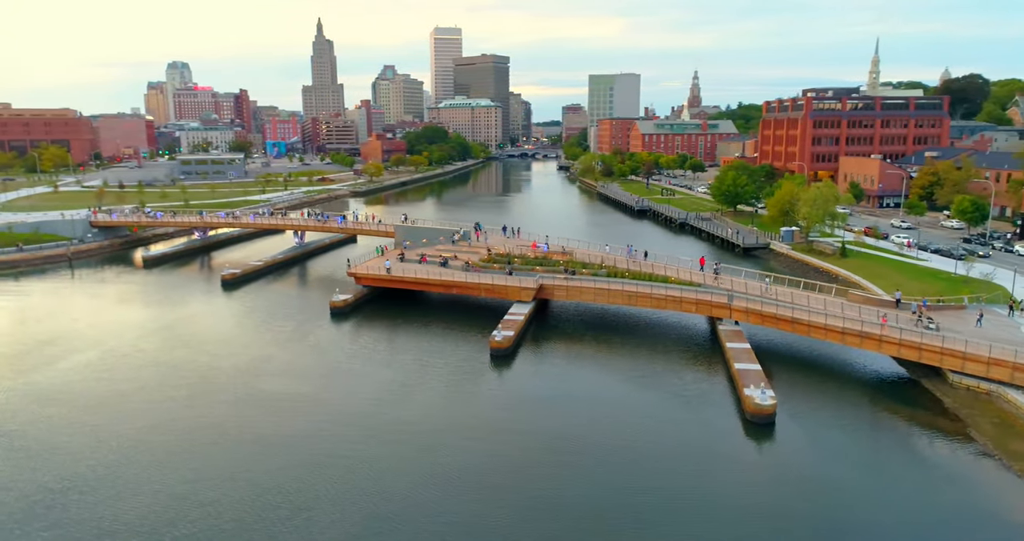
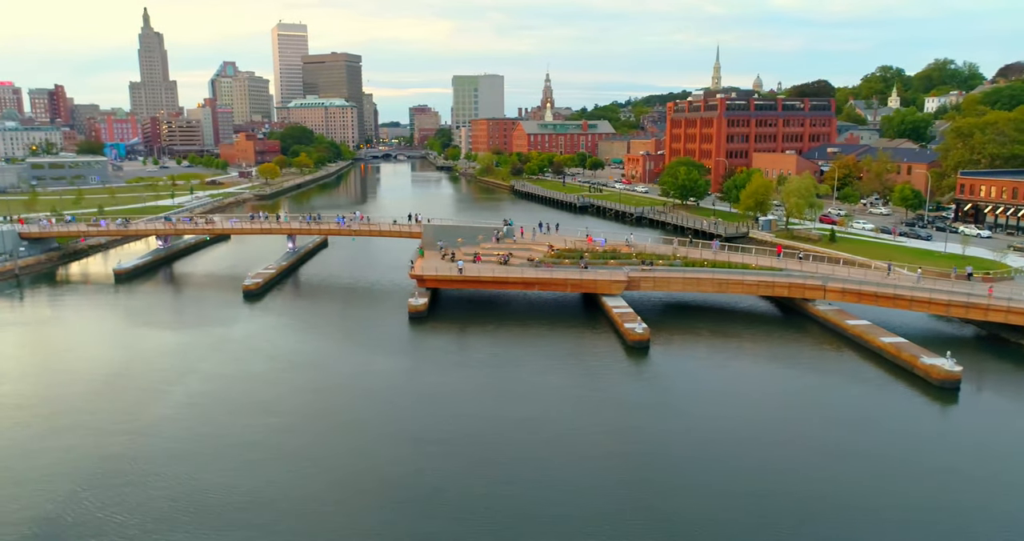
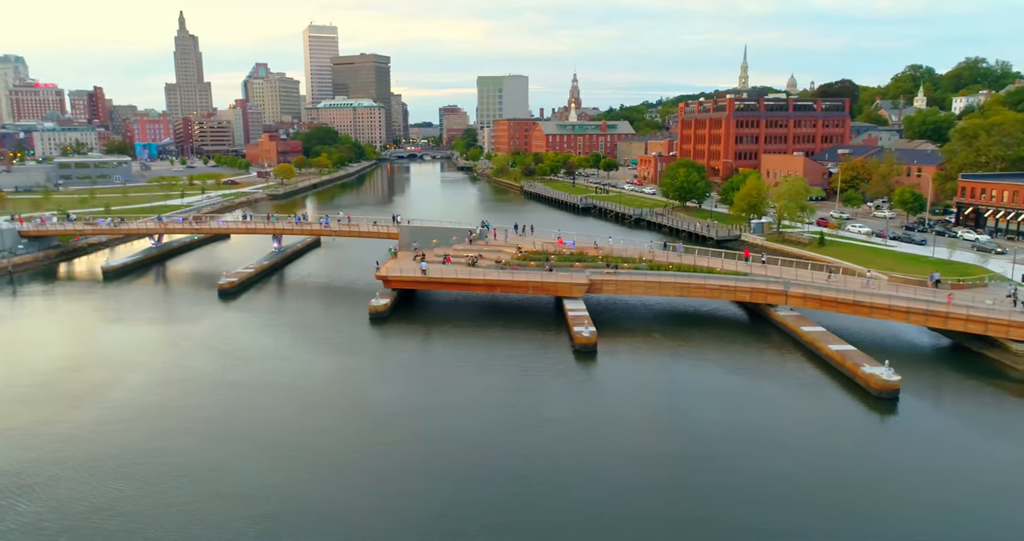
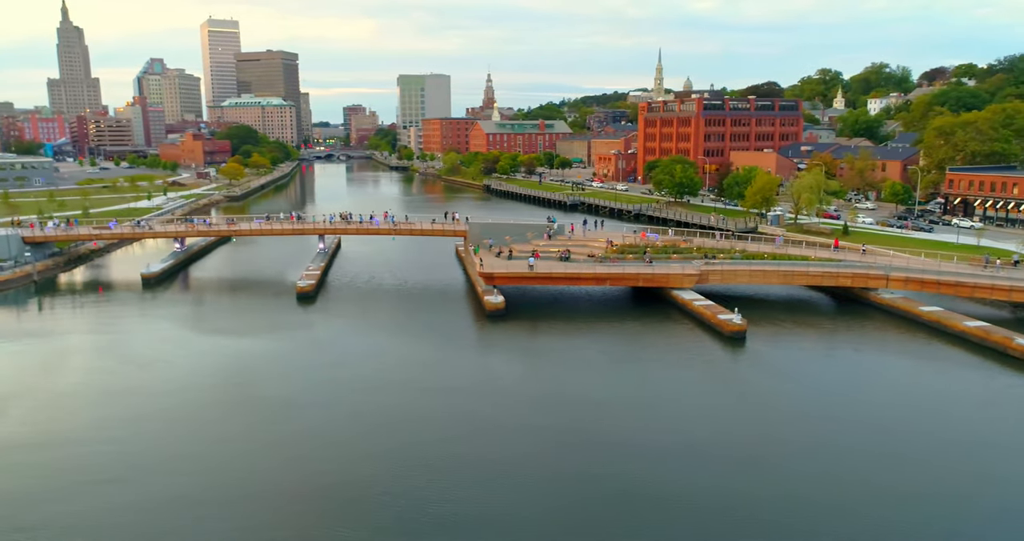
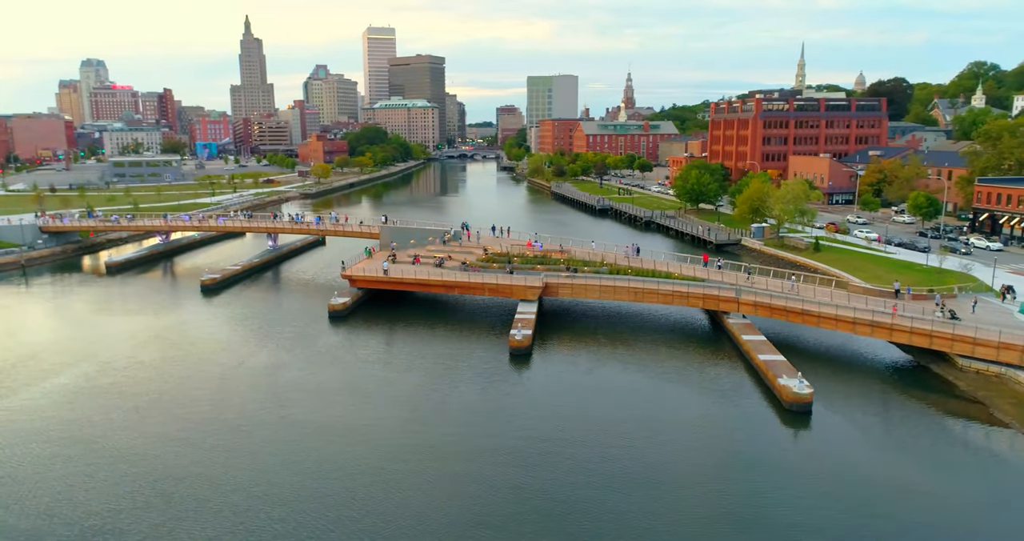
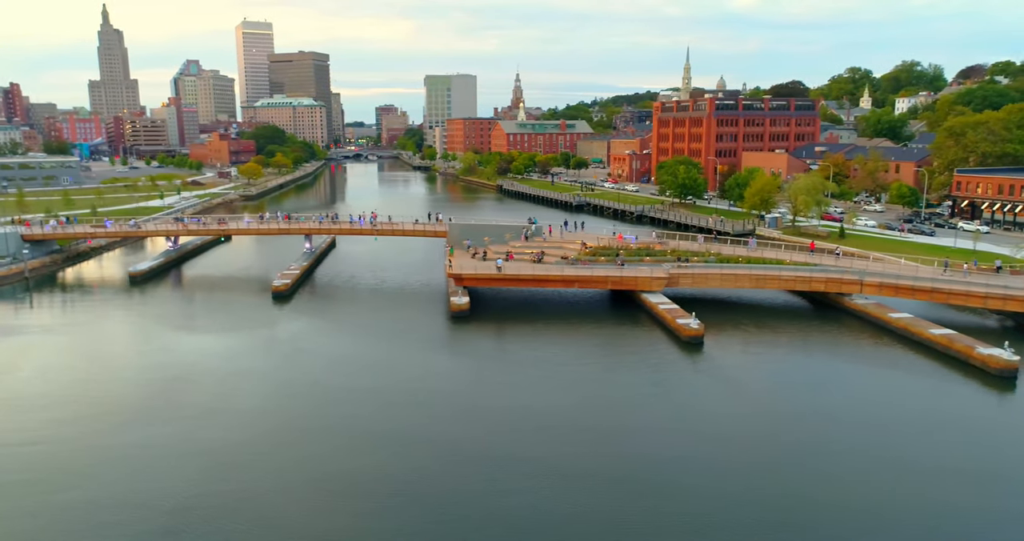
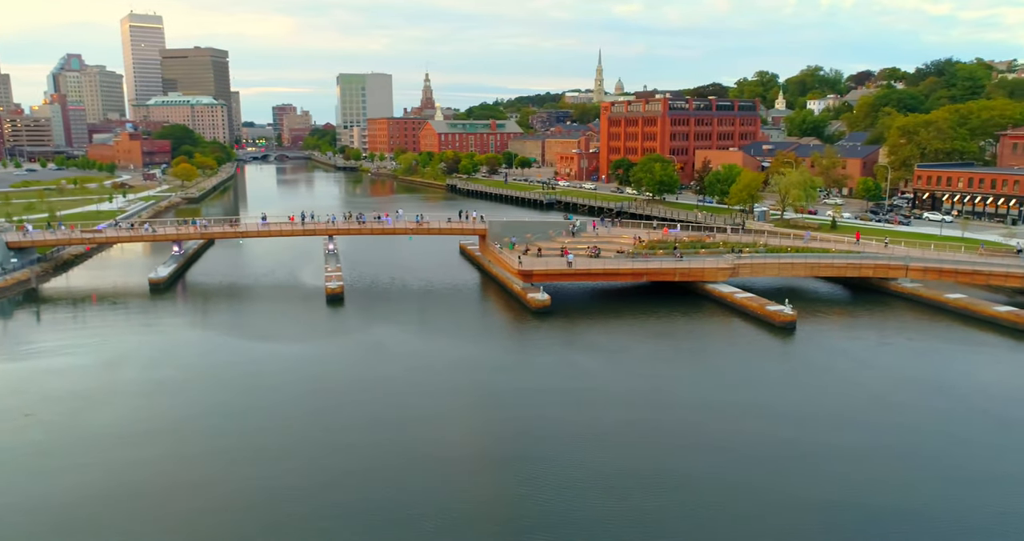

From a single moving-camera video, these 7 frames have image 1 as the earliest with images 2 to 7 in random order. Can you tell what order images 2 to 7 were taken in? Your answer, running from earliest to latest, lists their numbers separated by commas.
5, 3, 2, 6, 4, 7
